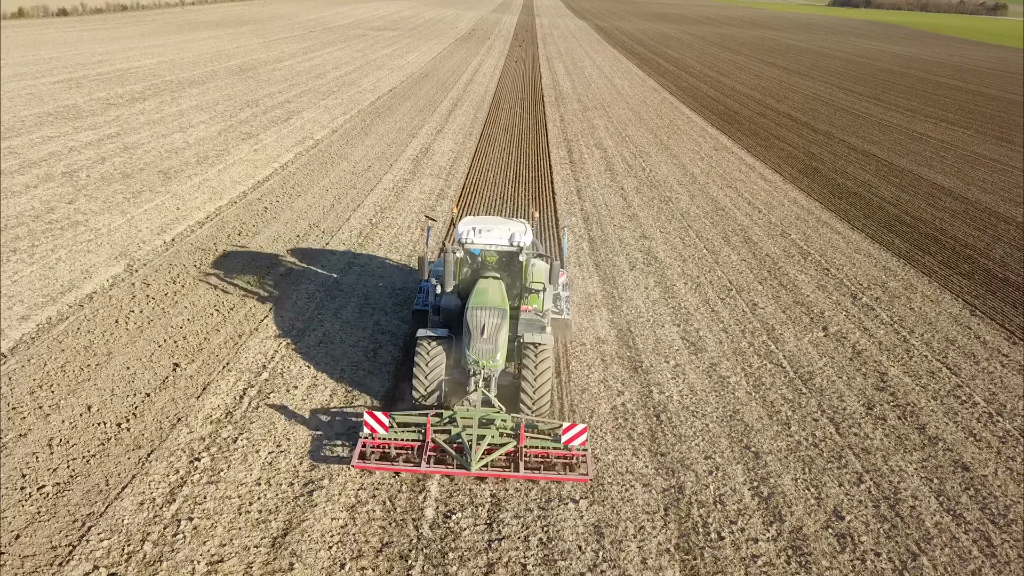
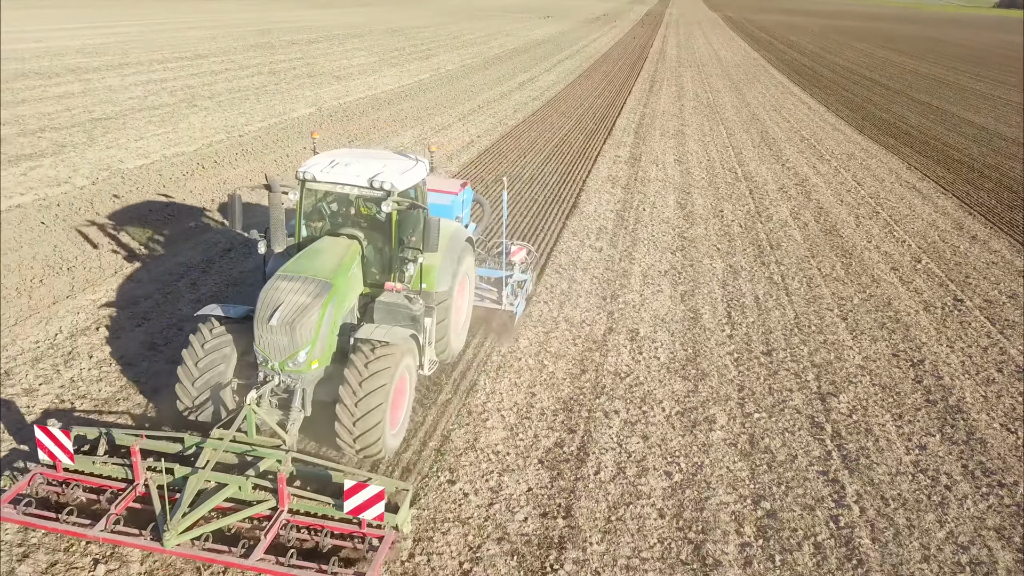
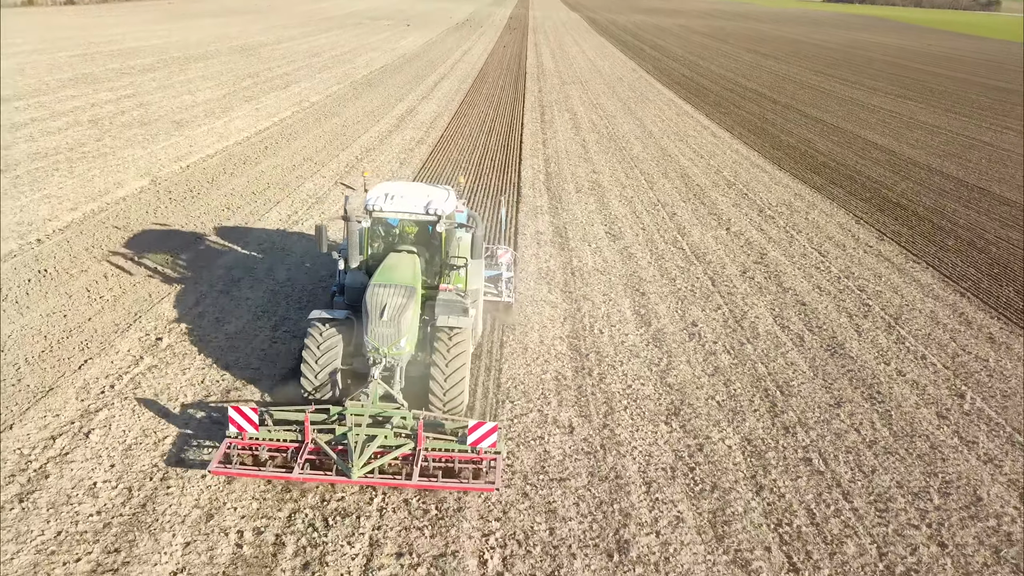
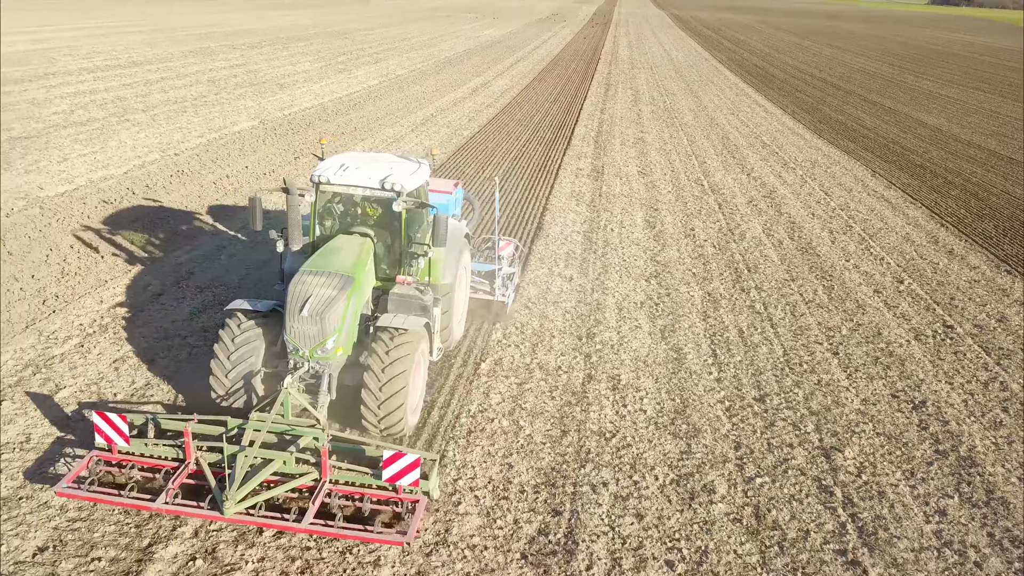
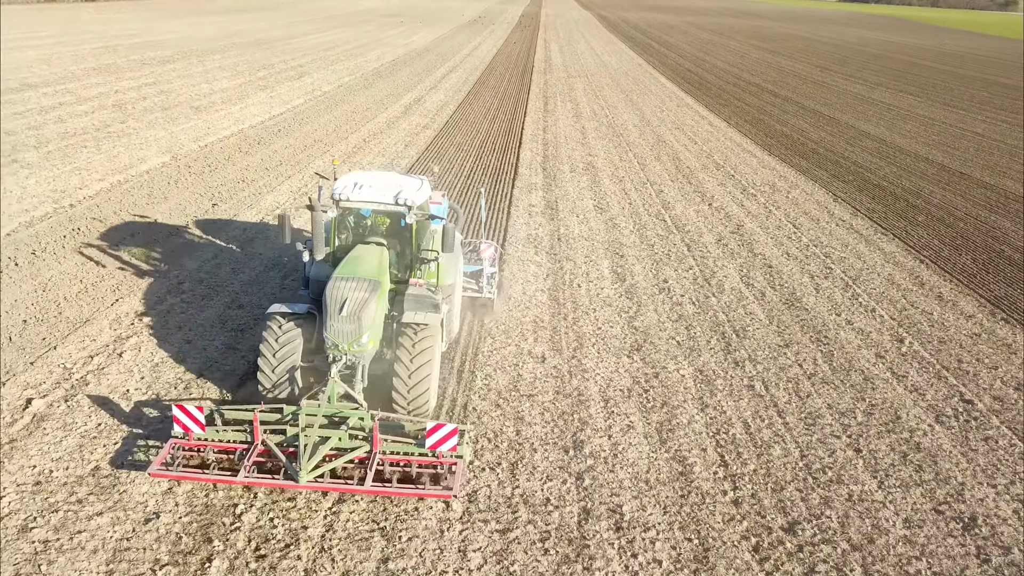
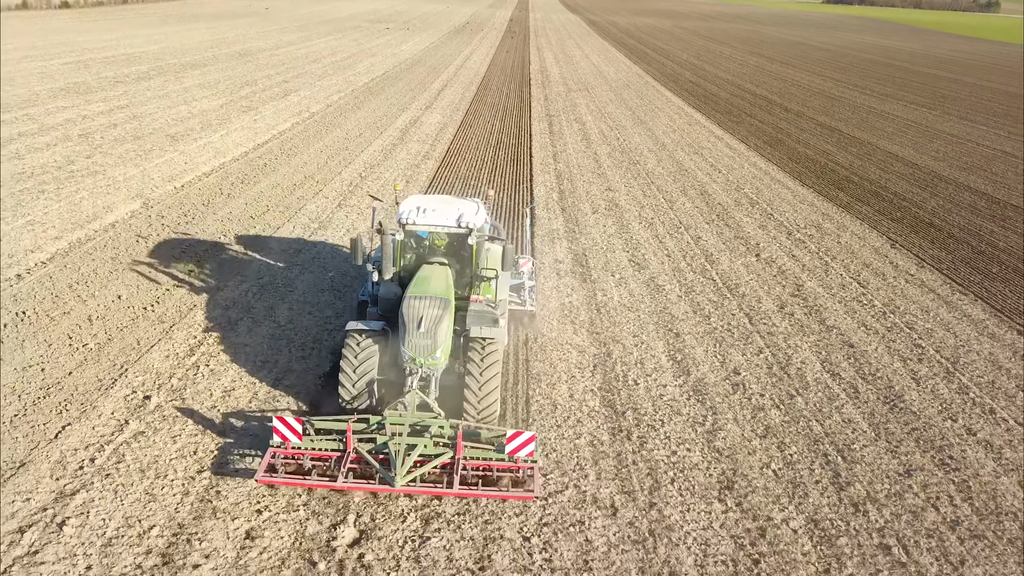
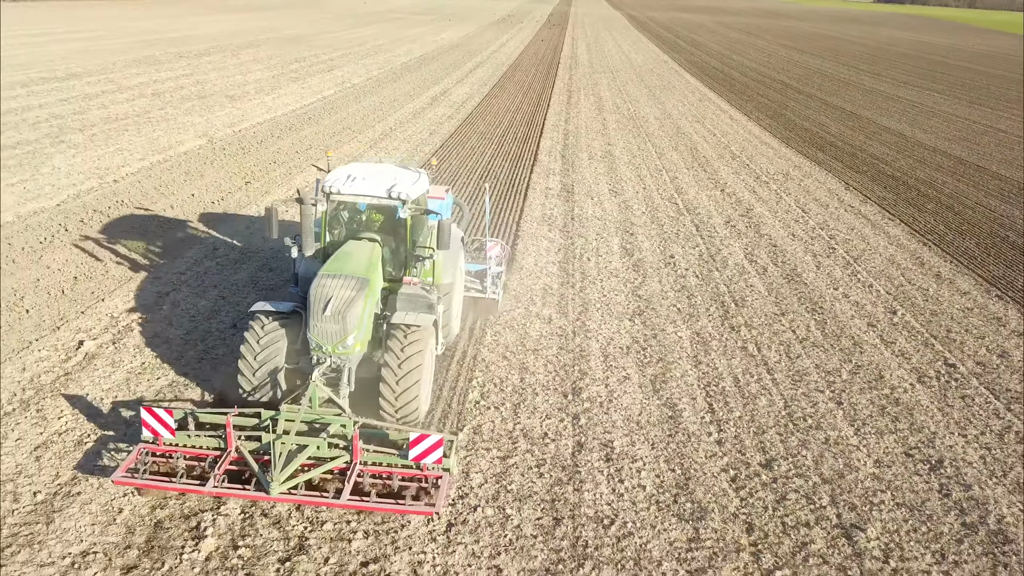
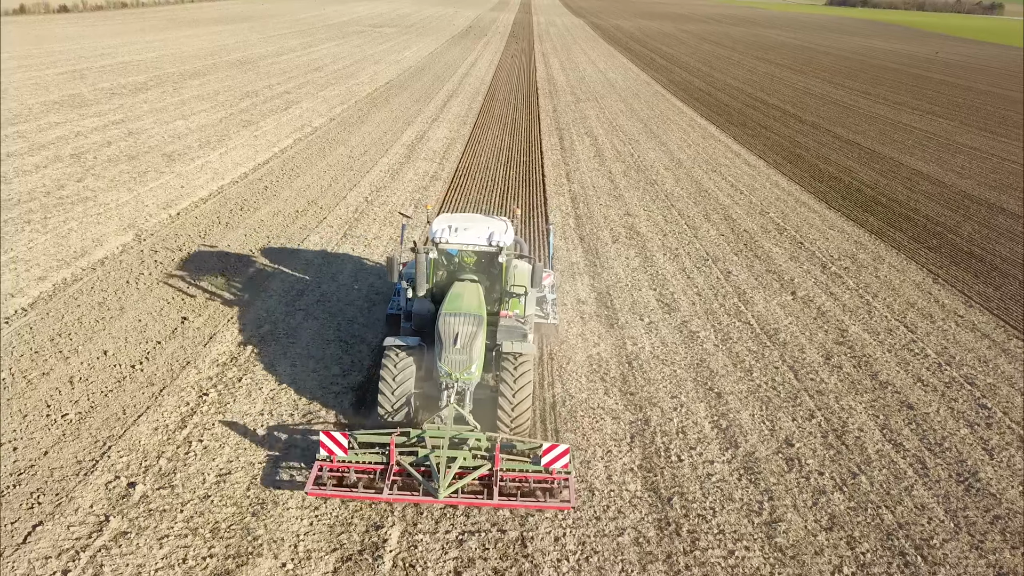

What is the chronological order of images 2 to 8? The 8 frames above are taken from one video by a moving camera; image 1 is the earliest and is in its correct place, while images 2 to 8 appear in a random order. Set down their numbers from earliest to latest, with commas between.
8, 6, 3, 5, 7, 4, 2
